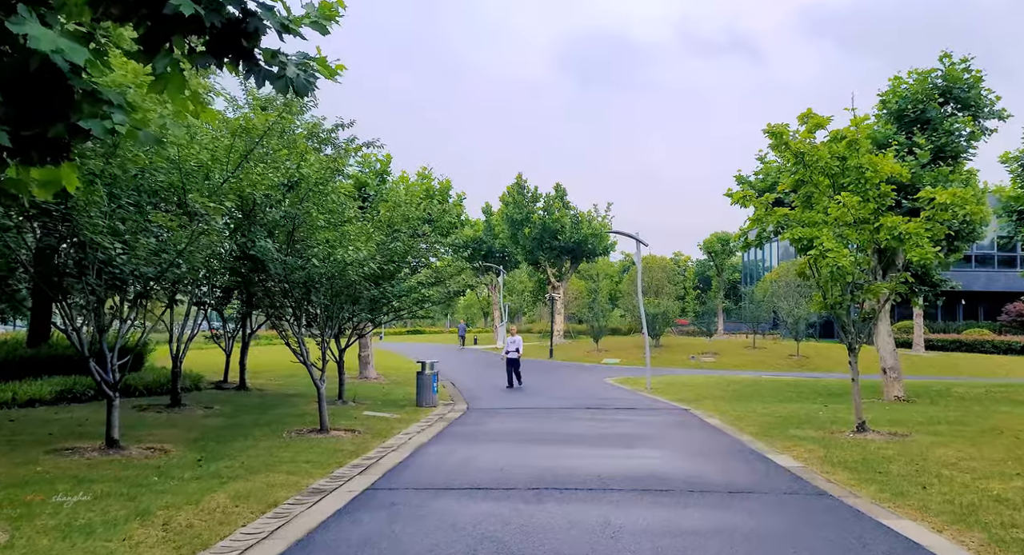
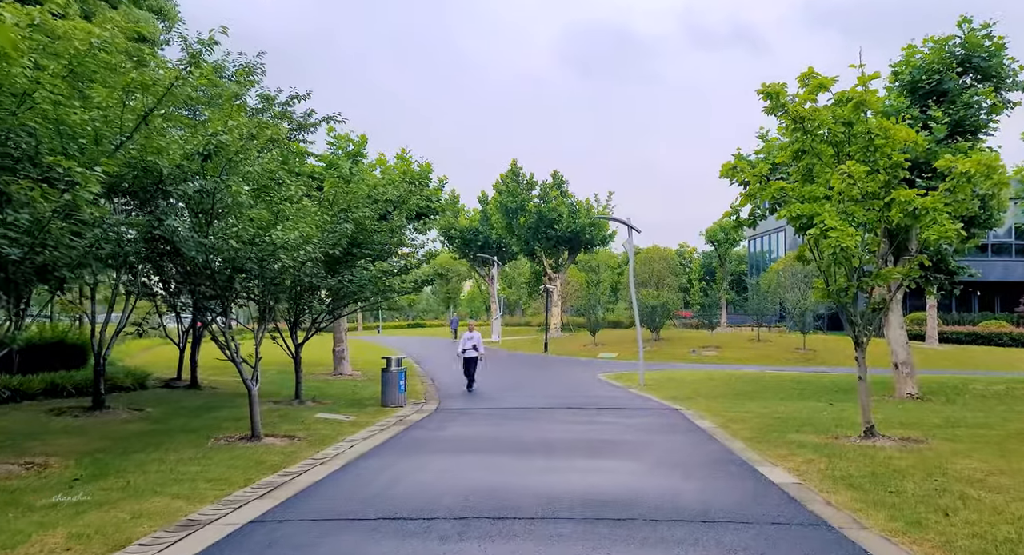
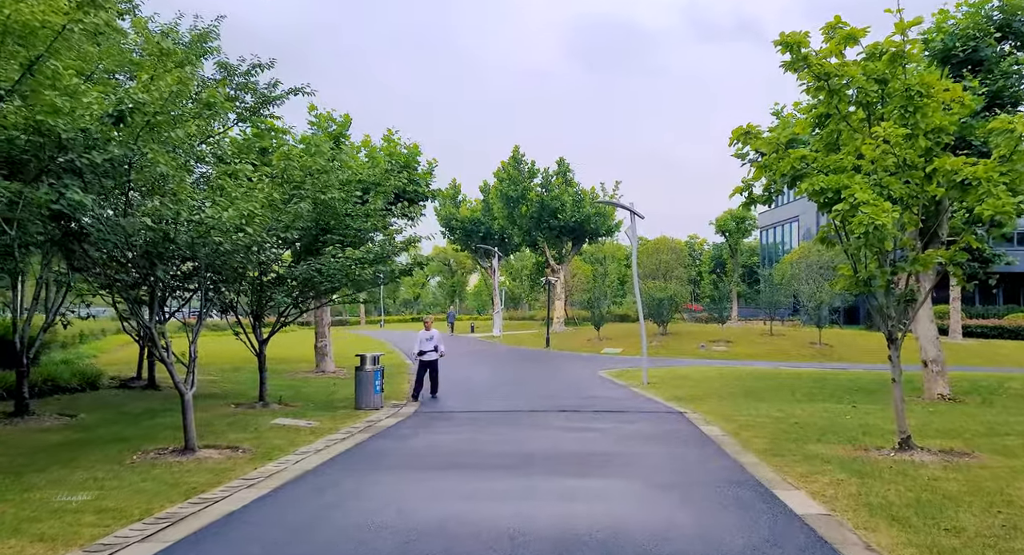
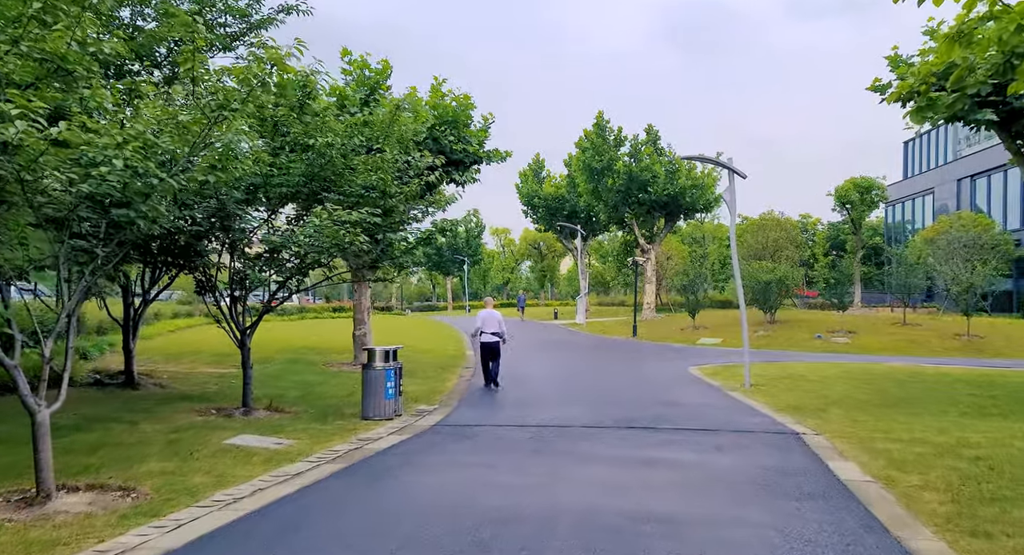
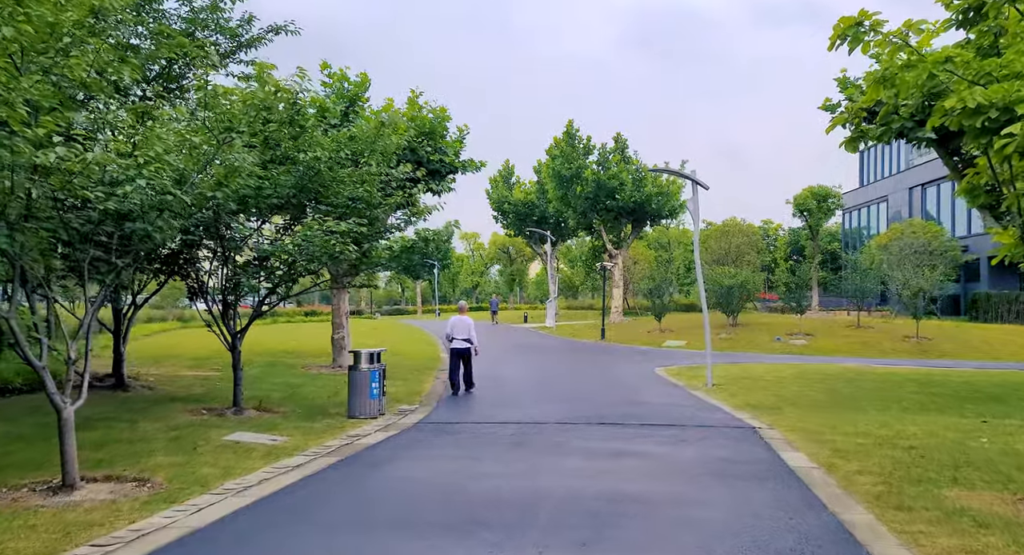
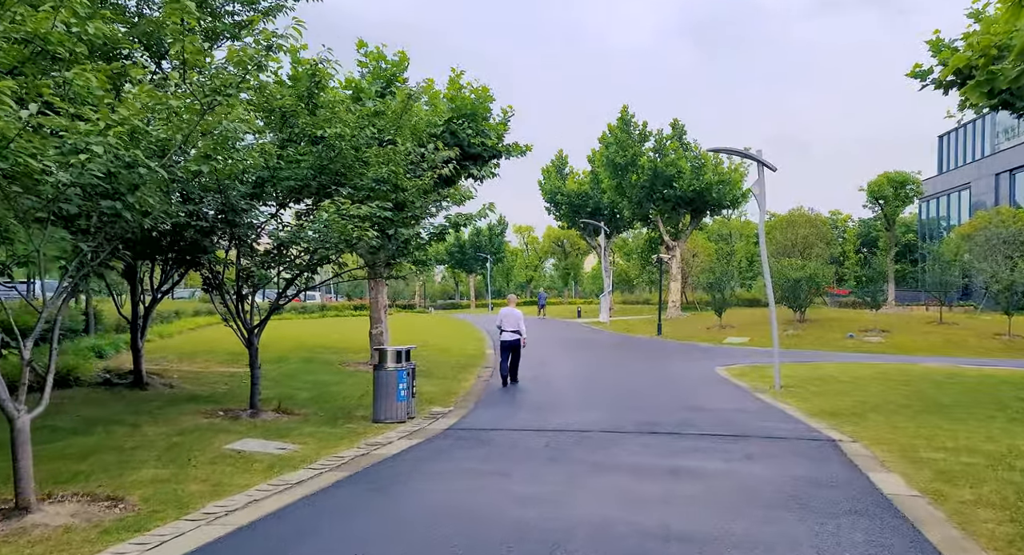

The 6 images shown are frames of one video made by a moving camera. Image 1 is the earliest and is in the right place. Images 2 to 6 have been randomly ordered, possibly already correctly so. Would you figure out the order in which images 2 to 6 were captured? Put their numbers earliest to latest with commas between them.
2, 3, 5, 4, 6
